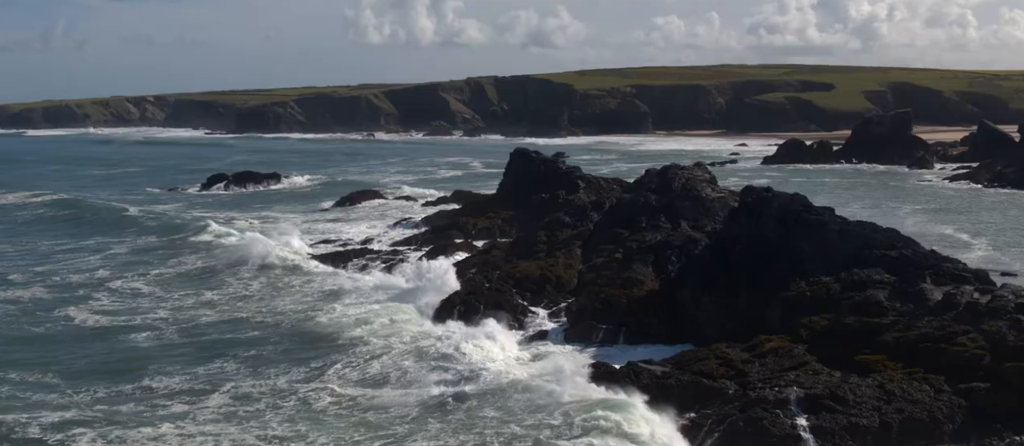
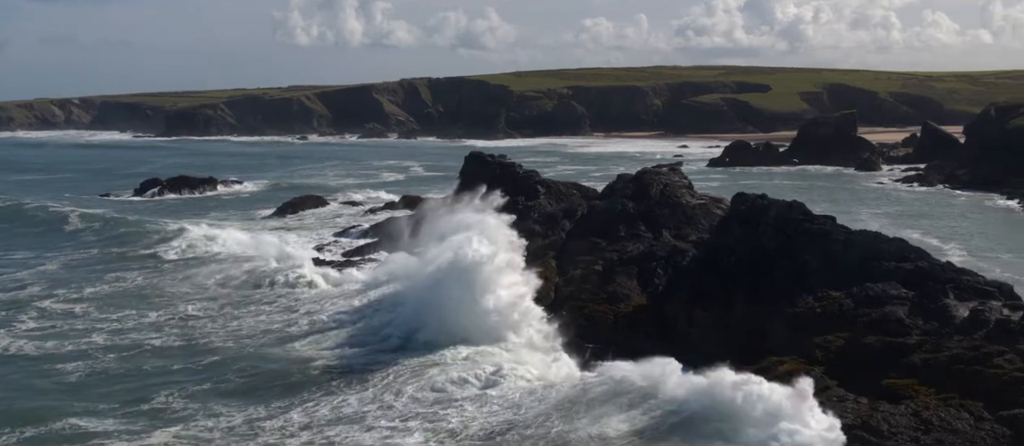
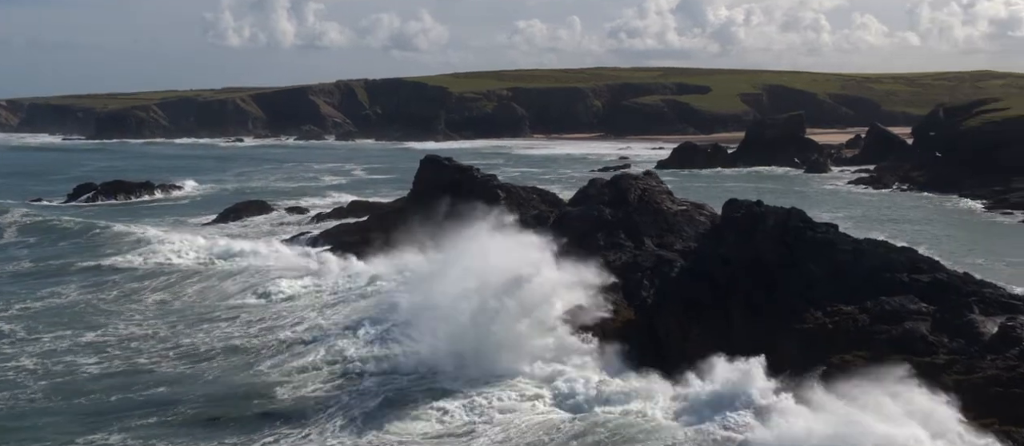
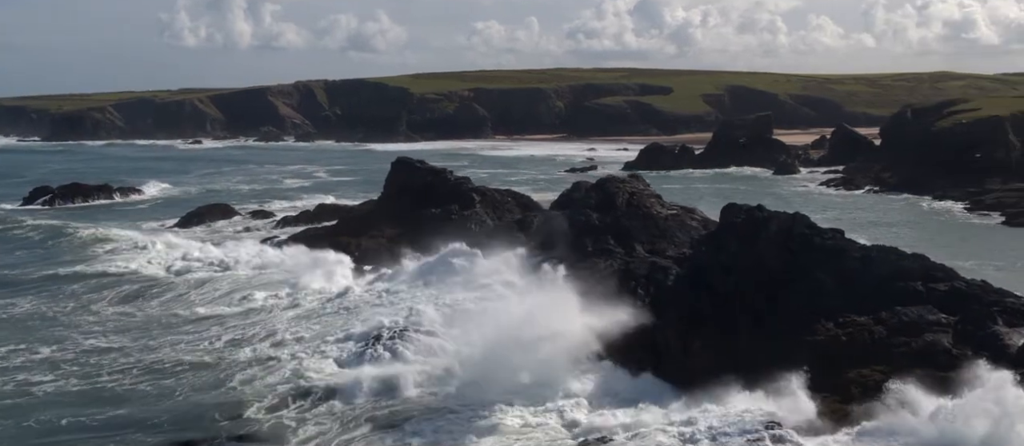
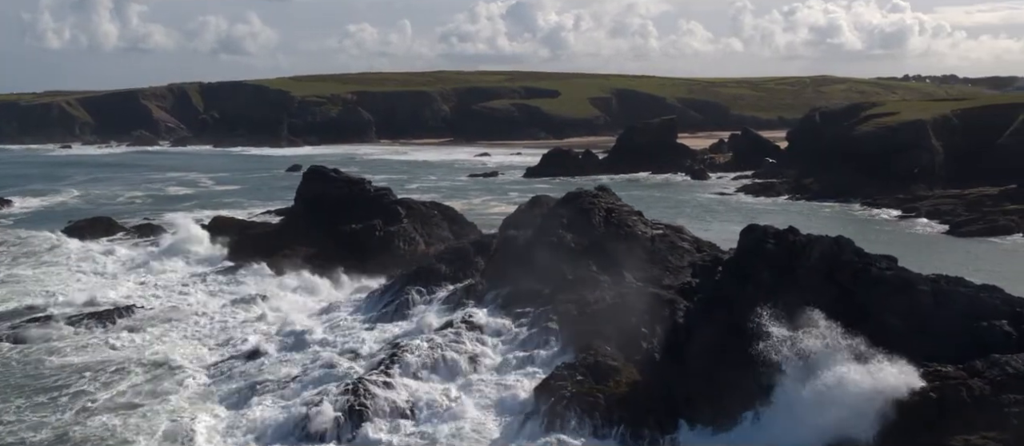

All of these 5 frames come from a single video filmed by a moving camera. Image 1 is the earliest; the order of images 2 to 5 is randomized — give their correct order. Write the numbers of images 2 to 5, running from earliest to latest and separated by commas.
2, 3, 4, 5
